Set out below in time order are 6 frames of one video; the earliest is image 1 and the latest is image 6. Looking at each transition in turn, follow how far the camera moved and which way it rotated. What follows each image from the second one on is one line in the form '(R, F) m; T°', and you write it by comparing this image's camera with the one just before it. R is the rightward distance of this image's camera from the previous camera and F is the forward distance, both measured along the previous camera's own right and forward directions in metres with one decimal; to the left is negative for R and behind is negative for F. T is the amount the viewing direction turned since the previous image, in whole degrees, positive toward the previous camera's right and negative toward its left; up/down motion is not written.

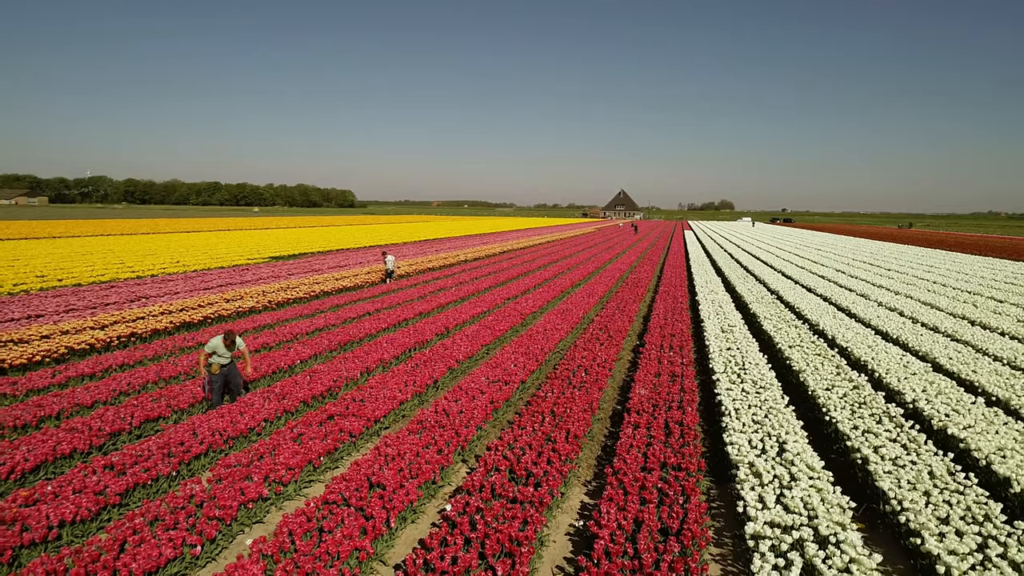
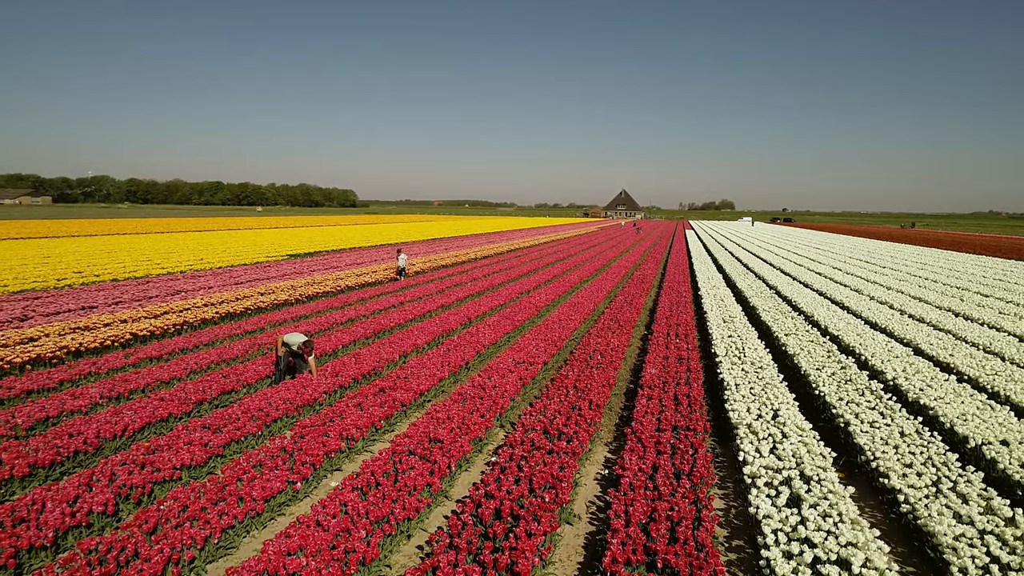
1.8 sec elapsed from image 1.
(-0.4, -0.9) m; 0°
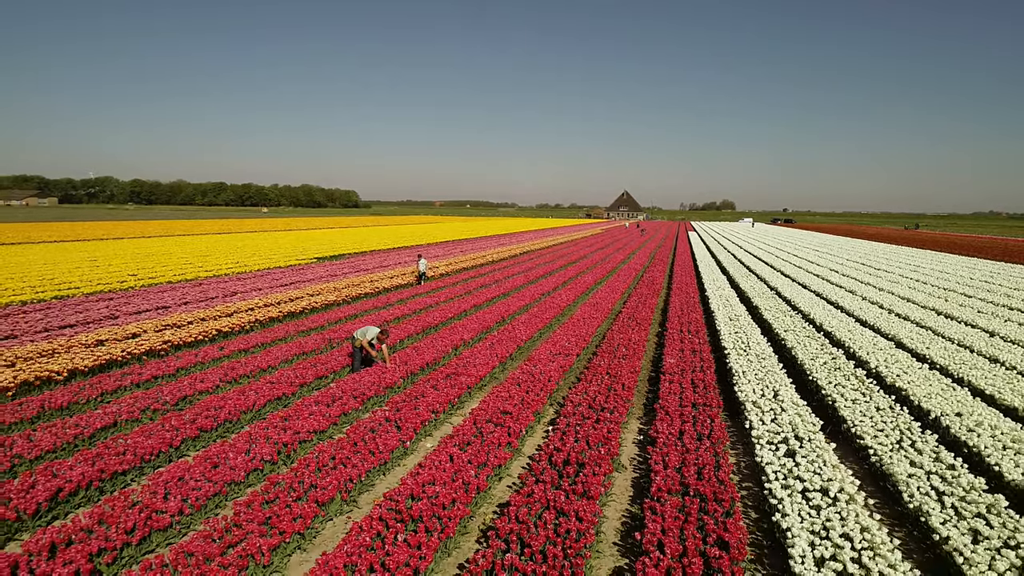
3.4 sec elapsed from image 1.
(-0.7, -1.5) m; 0°
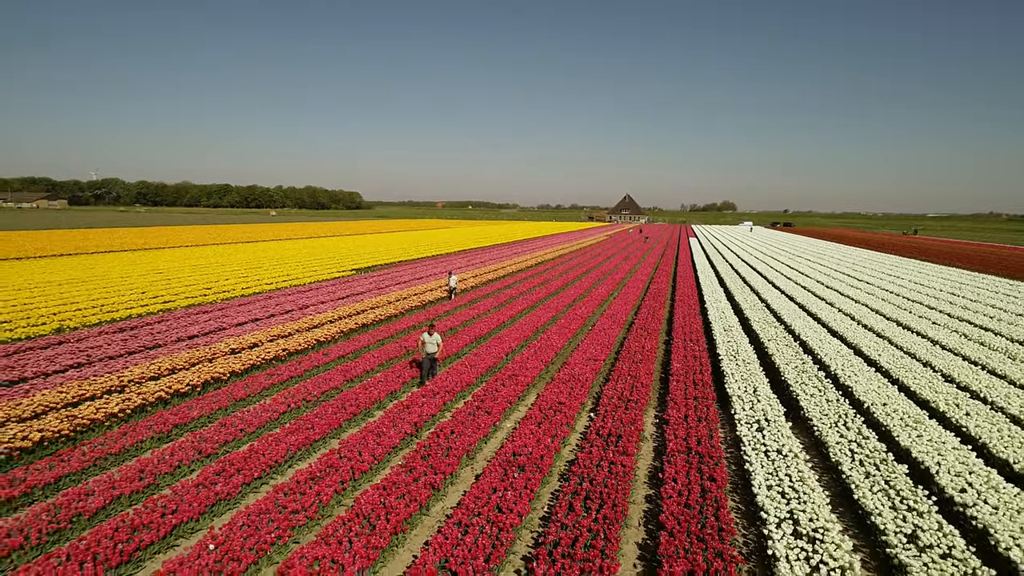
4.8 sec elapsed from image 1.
(-1.0, -2.9) m; 0°
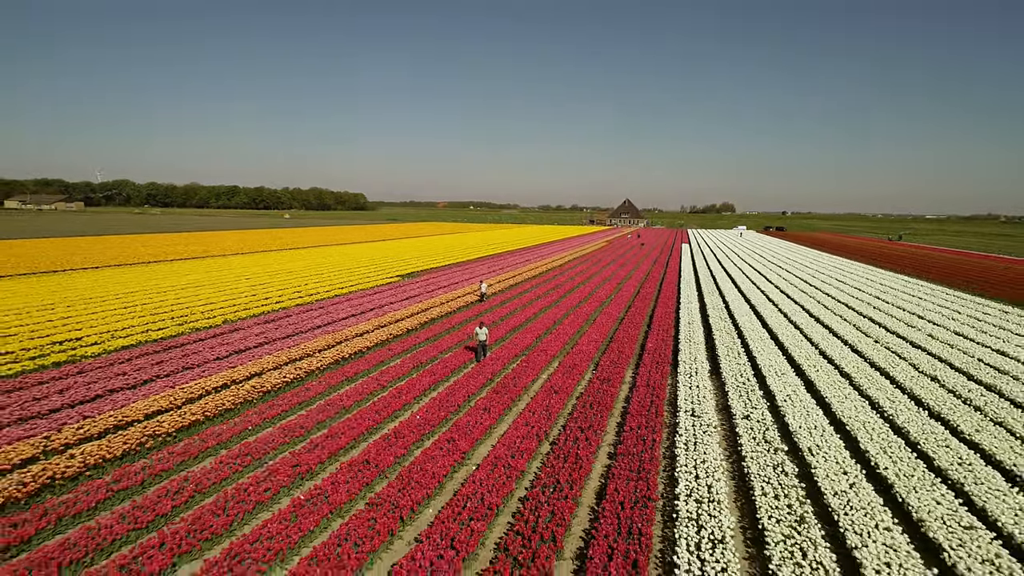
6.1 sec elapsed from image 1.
(-1.1, -6.7) m; 0°
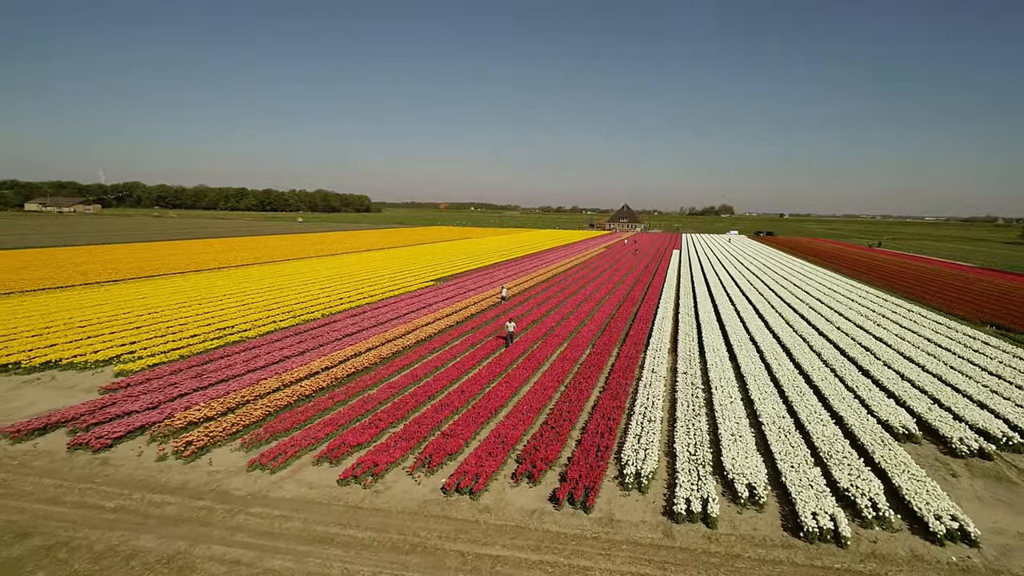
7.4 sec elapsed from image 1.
(-1.1, -7.9) m; 0°
